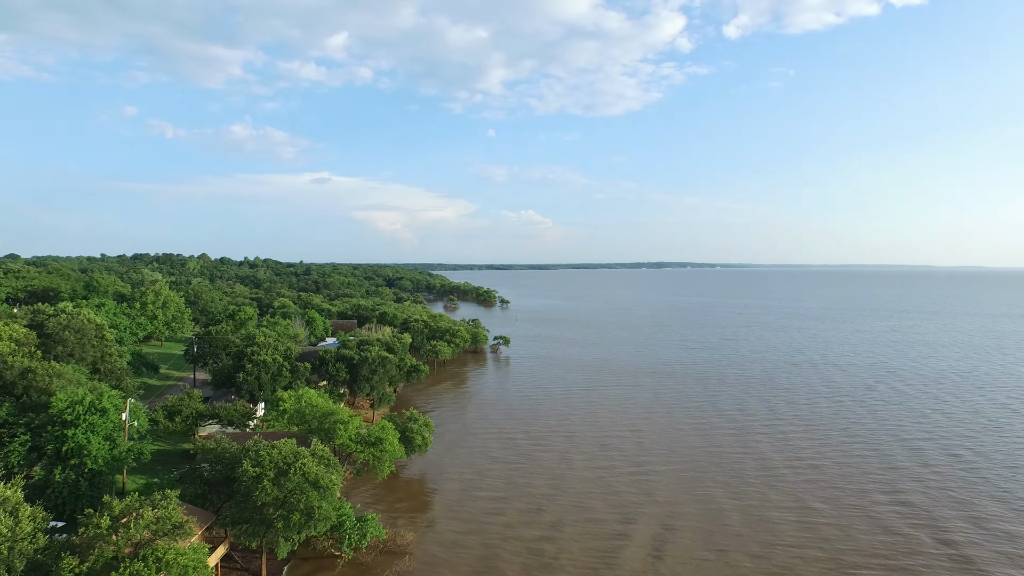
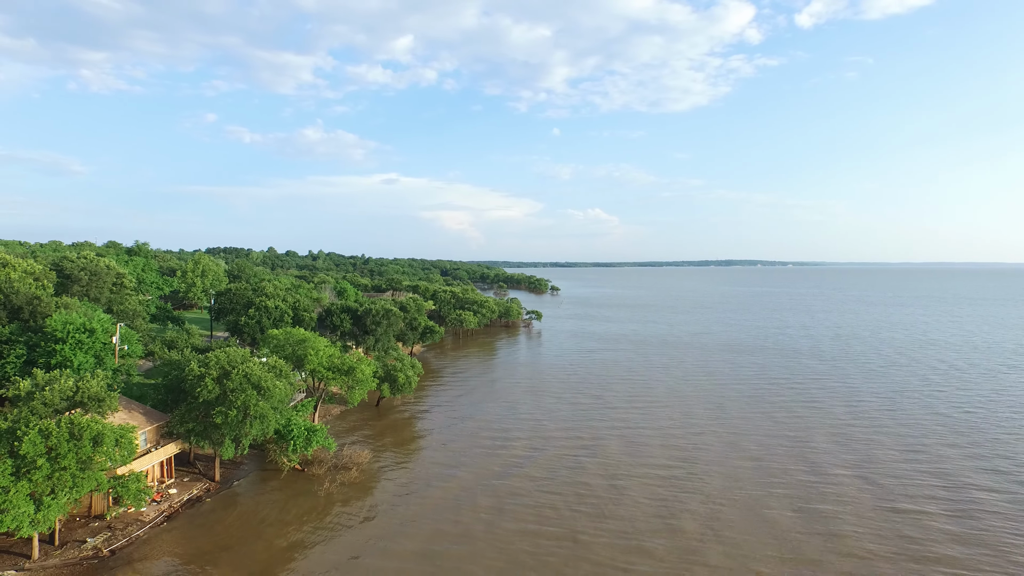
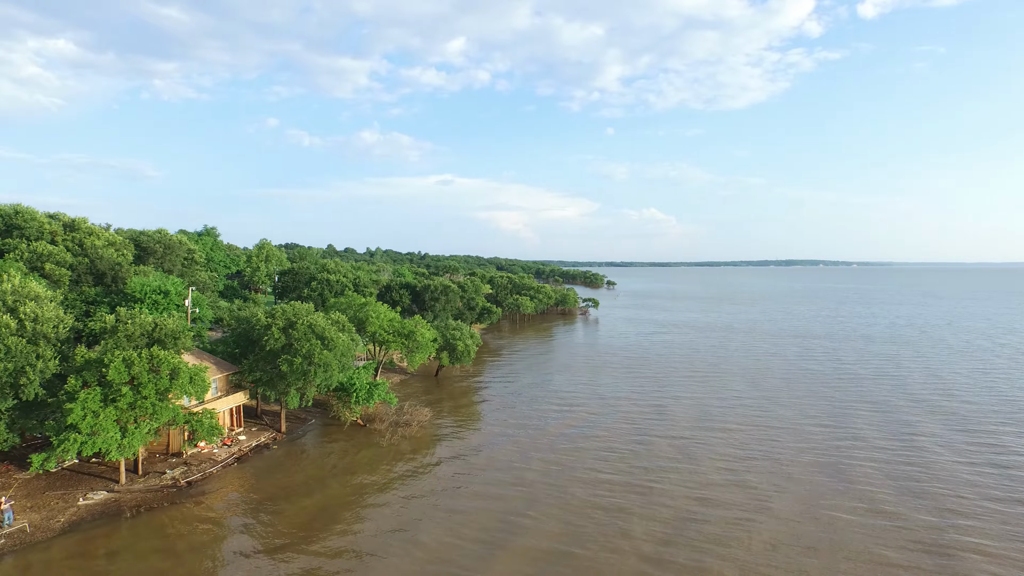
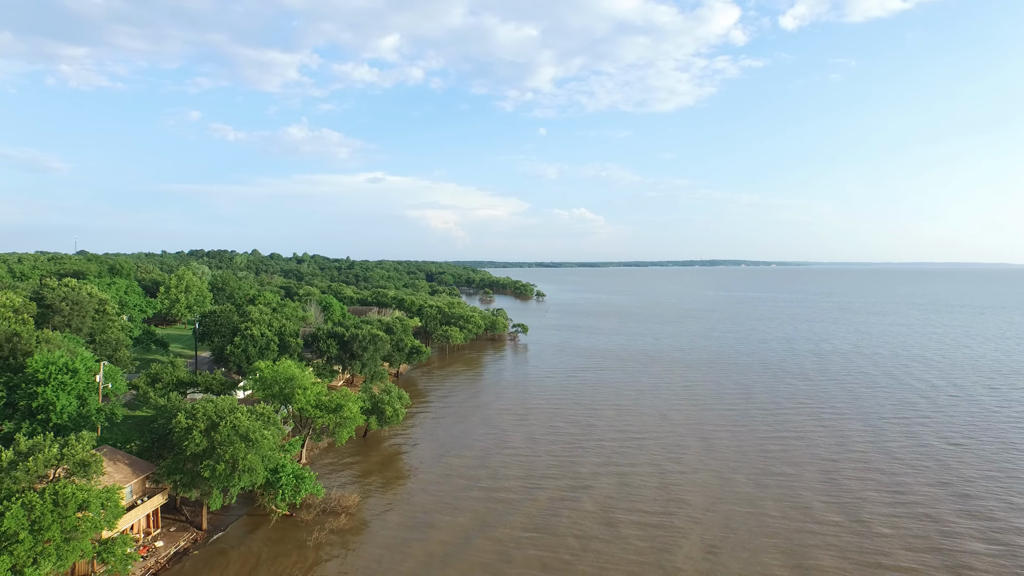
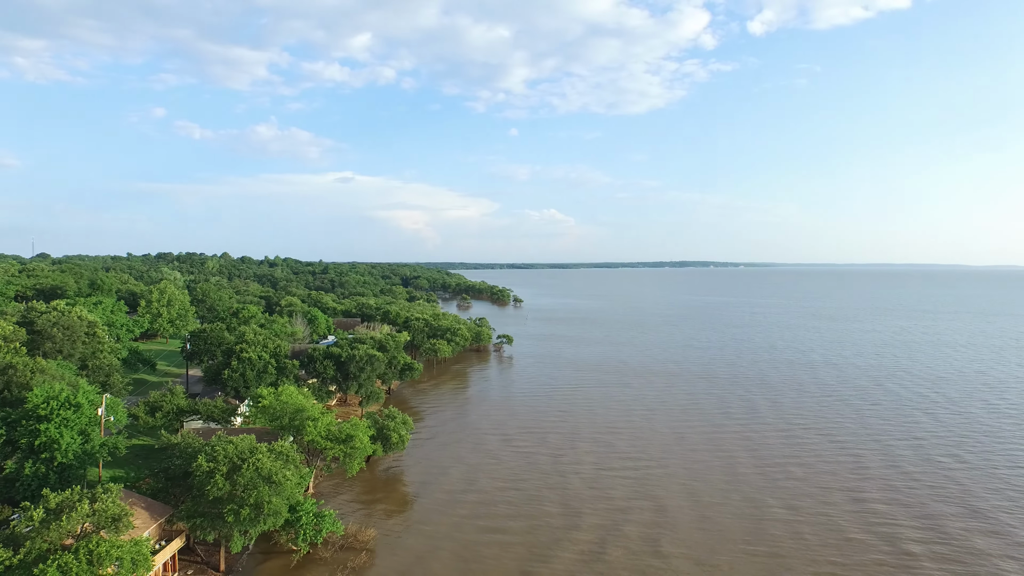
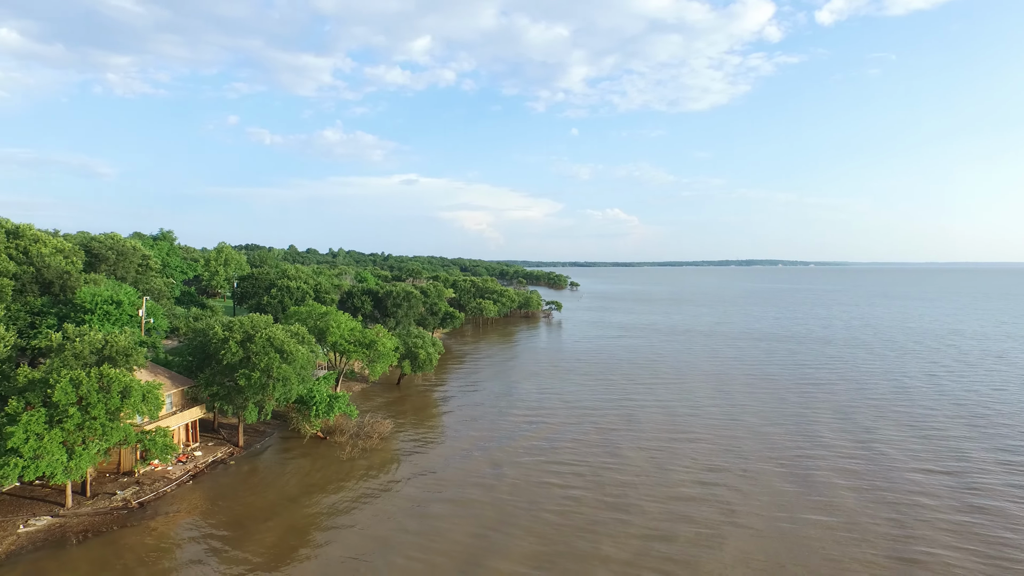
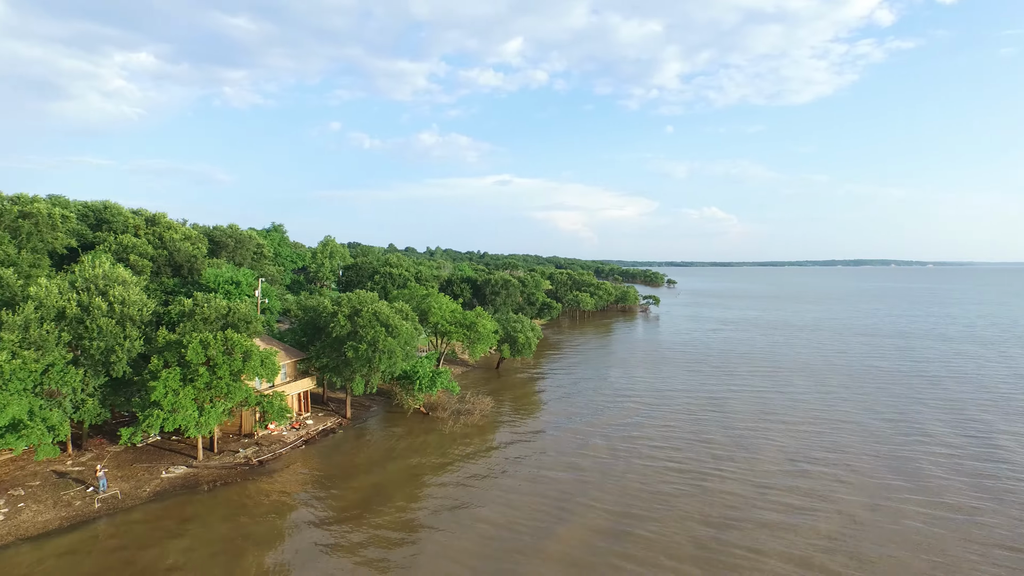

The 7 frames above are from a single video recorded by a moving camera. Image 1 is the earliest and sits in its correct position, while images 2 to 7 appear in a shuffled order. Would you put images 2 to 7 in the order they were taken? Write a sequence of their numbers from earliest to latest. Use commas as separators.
5, 4, 2, 6, 3, 7
